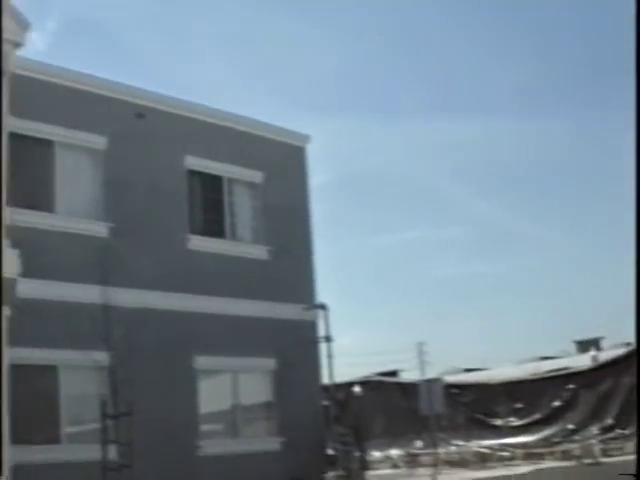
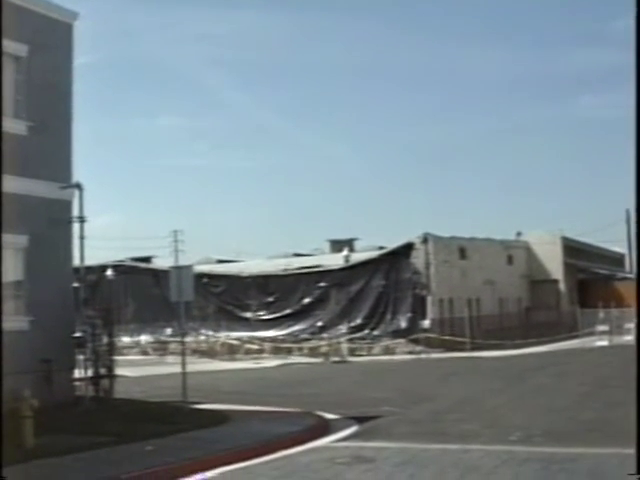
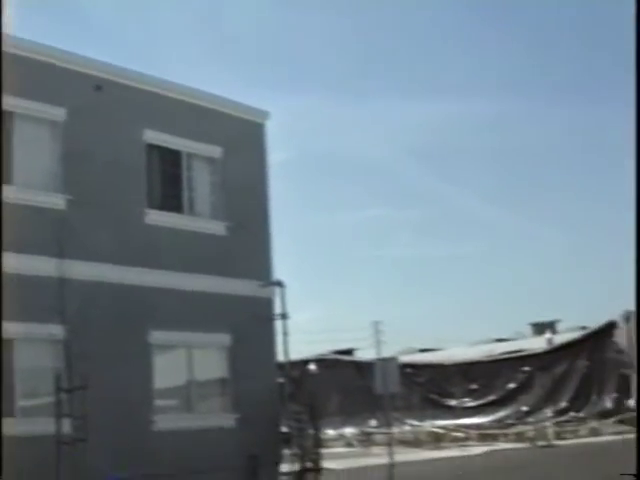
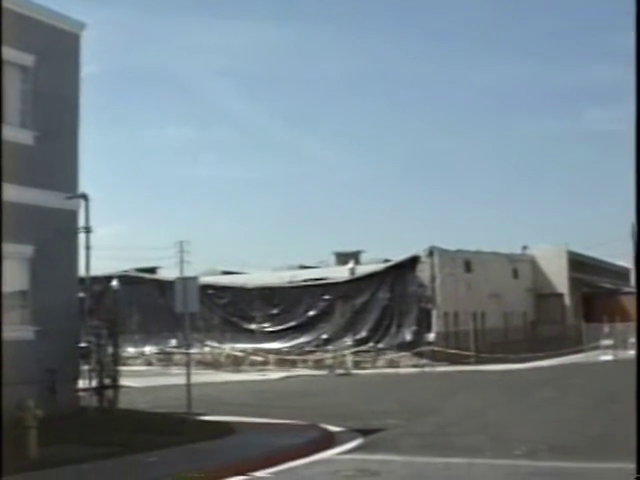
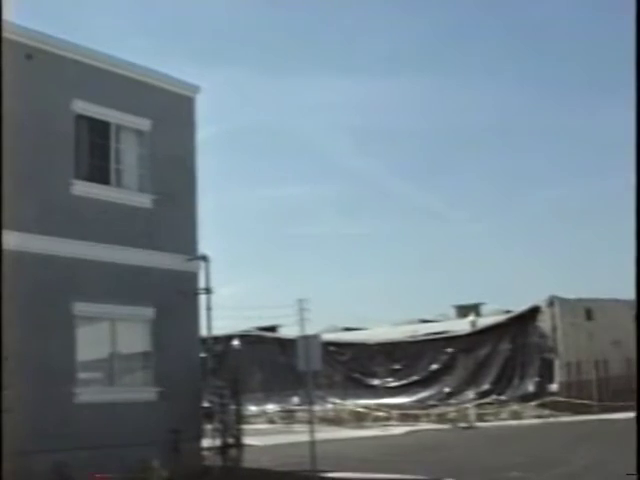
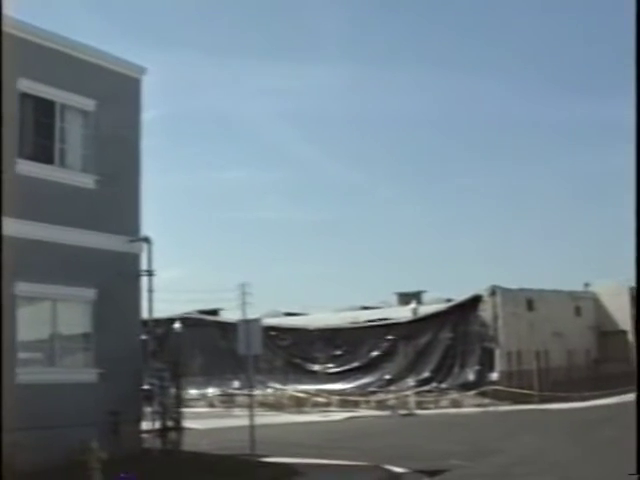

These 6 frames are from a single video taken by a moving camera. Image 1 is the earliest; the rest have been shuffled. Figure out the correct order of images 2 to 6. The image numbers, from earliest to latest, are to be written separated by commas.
3, 5, 6, 4, 2
